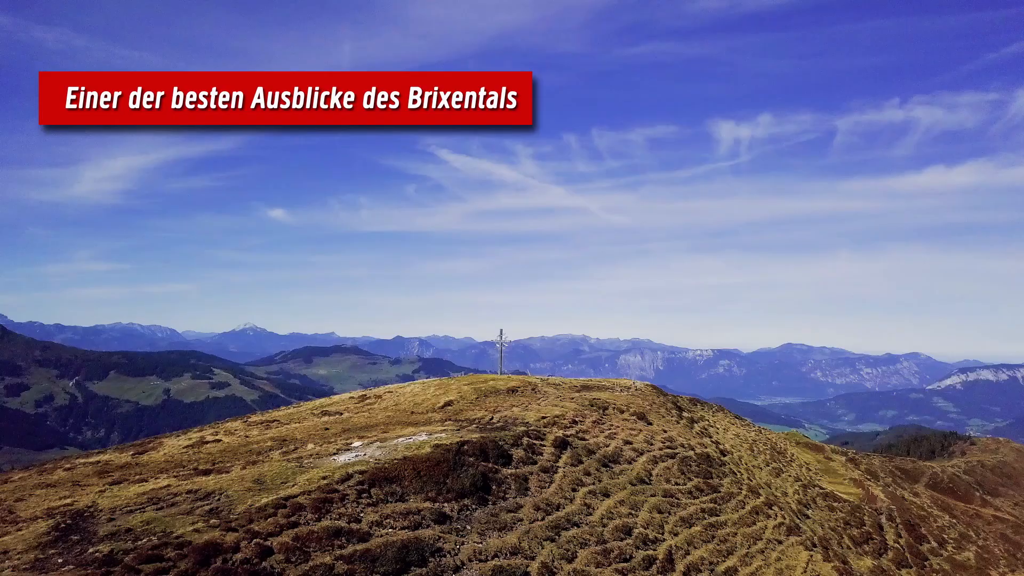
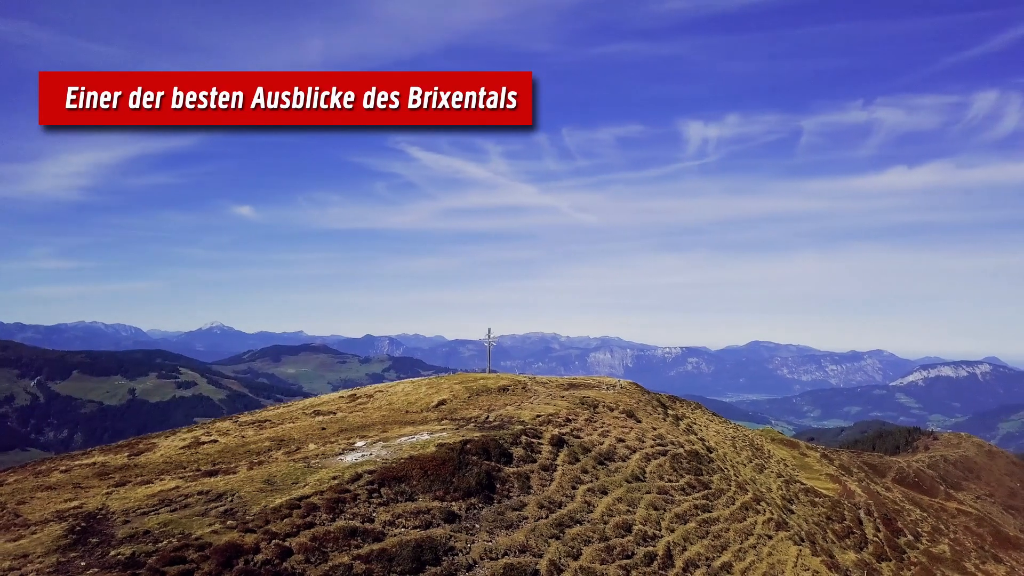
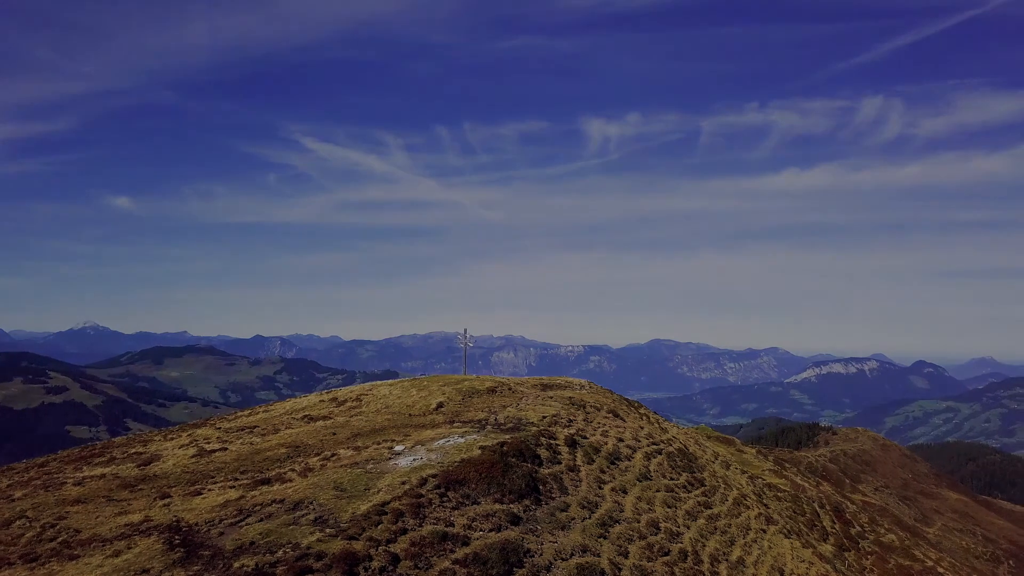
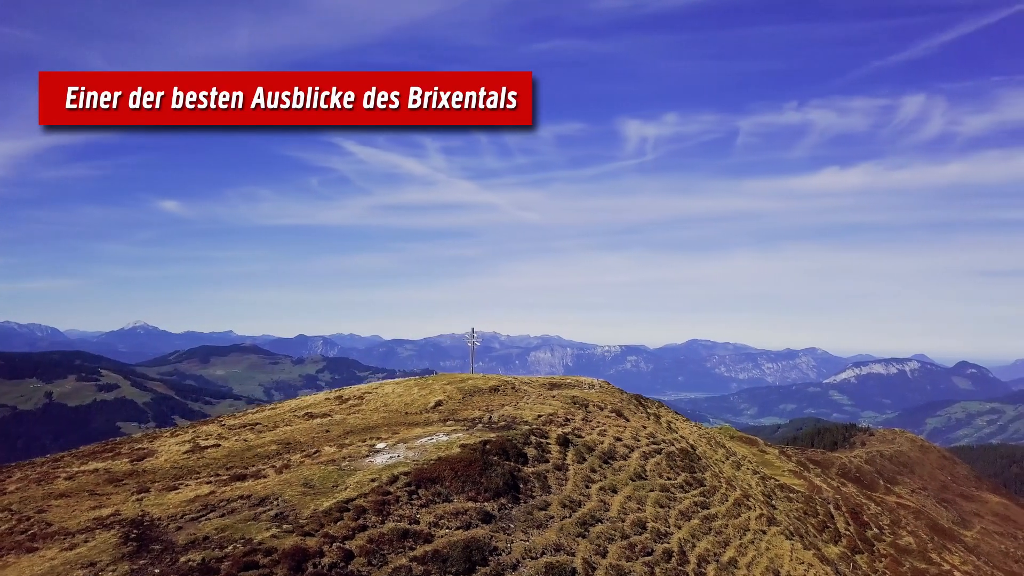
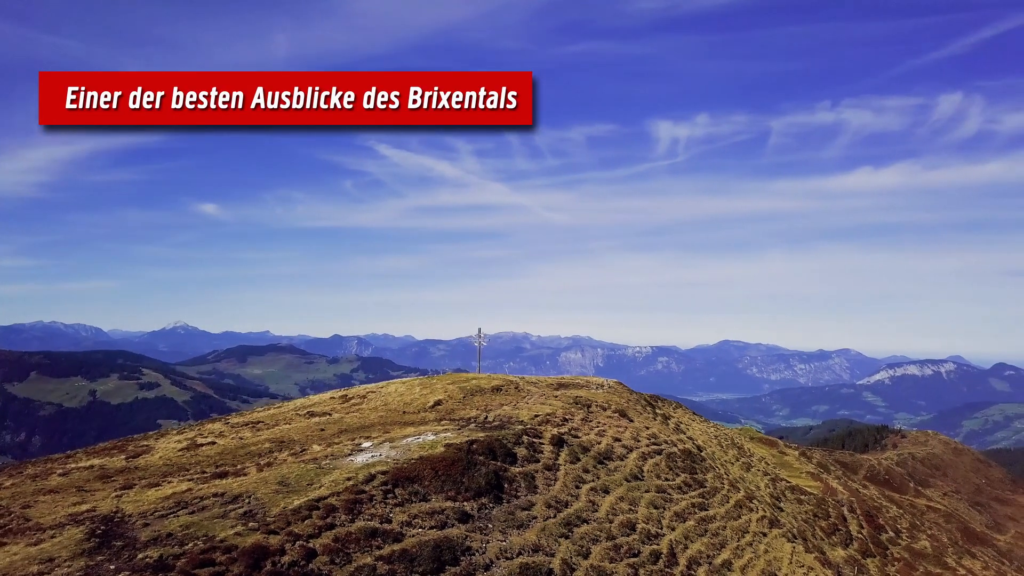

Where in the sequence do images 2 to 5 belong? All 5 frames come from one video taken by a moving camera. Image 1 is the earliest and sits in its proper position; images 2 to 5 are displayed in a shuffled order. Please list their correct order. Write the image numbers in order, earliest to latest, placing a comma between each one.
2, 5, 4, 3
